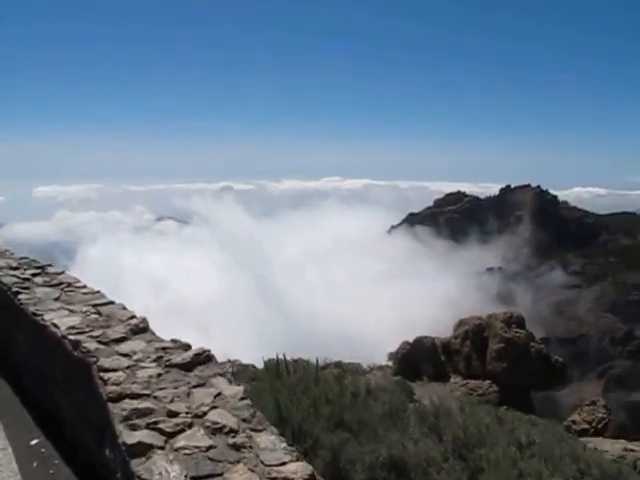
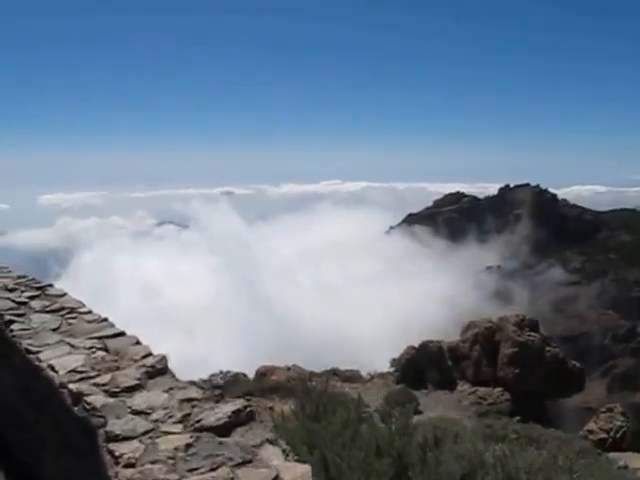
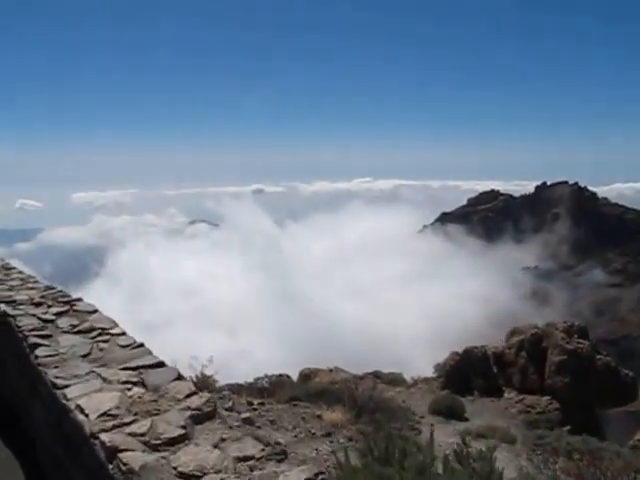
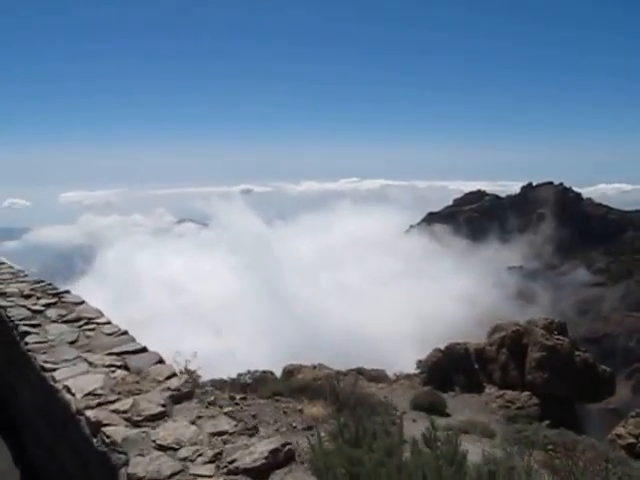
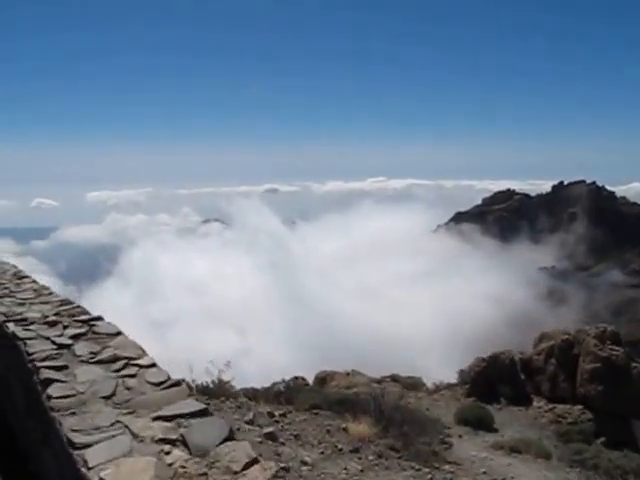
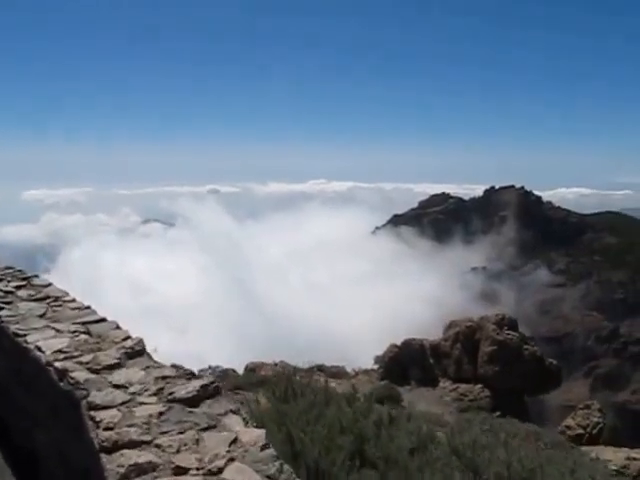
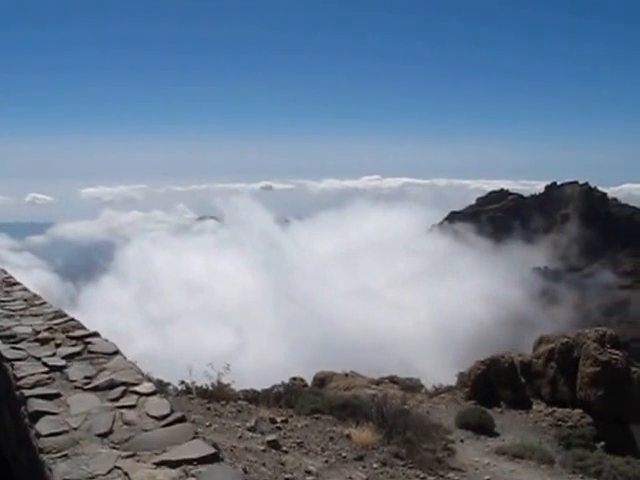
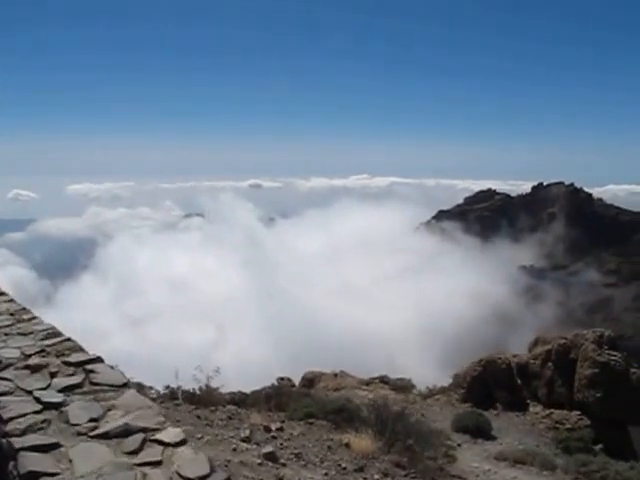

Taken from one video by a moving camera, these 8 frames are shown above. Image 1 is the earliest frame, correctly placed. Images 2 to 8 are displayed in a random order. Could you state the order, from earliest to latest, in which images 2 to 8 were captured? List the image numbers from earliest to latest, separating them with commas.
6, 2, 4, 3, 5, 7, 8
